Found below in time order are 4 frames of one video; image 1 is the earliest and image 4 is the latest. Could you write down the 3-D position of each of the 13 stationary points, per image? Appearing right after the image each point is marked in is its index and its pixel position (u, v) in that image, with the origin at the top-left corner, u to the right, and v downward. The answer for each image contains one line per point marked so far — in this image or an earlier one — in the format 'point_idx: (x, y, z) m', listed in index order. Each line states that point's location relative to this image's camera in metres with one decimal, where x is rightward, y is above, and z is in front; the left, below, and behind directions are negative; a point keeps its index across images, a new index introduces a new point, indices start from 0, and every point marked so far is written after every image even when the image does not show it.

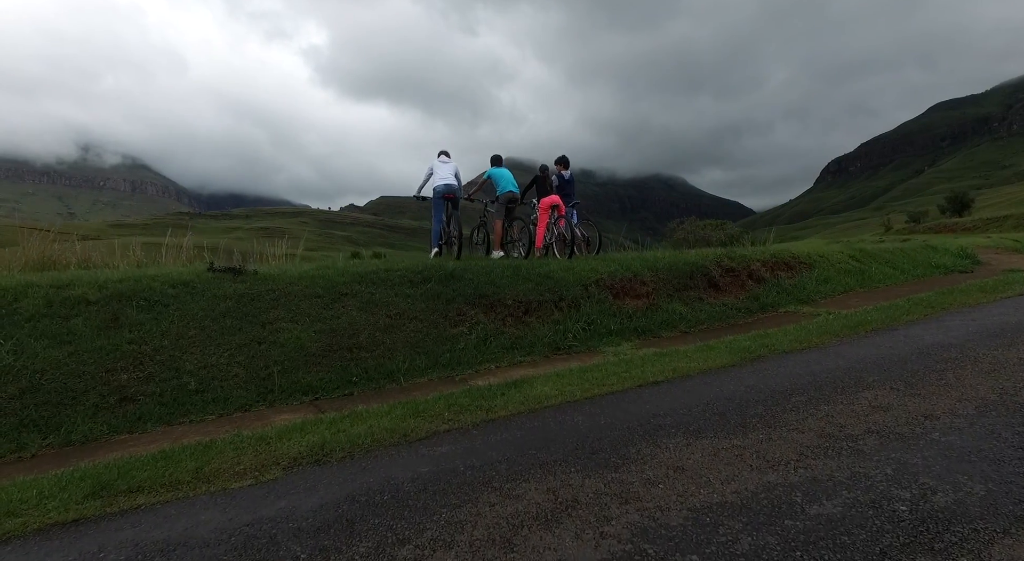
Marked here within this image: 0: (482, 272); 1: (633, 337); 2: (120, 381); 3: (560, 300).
0: (-0.5, +0.1, +9.7) m
1: (+1.8, -0.9, +9.2) m
2: (-4.3, -1.1, +6.7) m
3: (+0.8, -0.3, +9.5) m
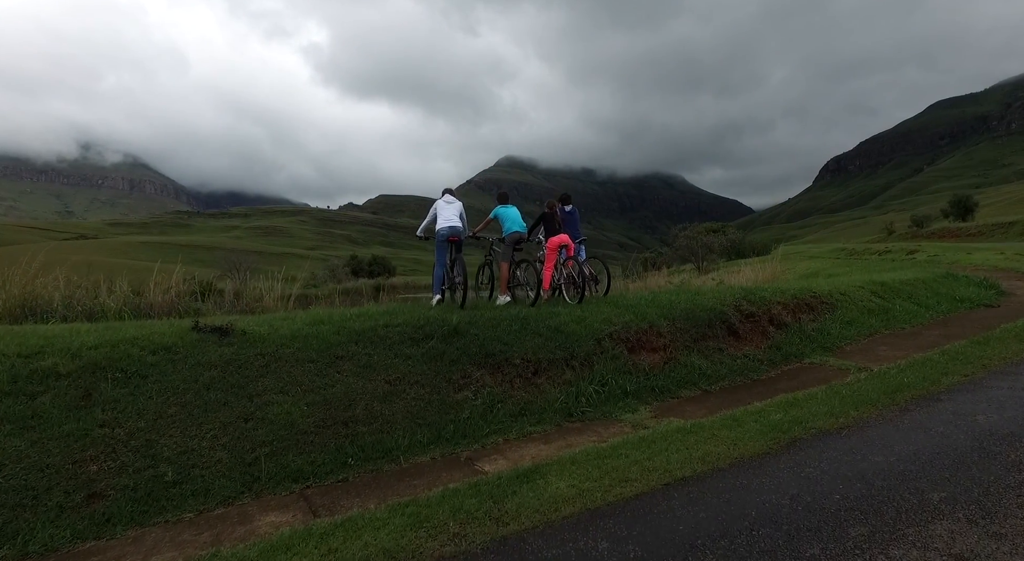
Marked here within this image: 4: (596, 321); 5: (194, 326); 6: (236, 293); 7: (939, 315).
0: (-0.3, -0.7, +9.0) m
1: (+2.0, -1.7, +8.6) m
2: (-4.2, -1.9, +6.0) m
3: (+0.9, -1.1, +8.8) m
4: (+1.3, -0.7, +9.6) m
5: (-4.4, -0.6, +8.3) m
6: (-7.0, -0.4, +15.1) m
7: (+9.0, -0.7, +12.8) m
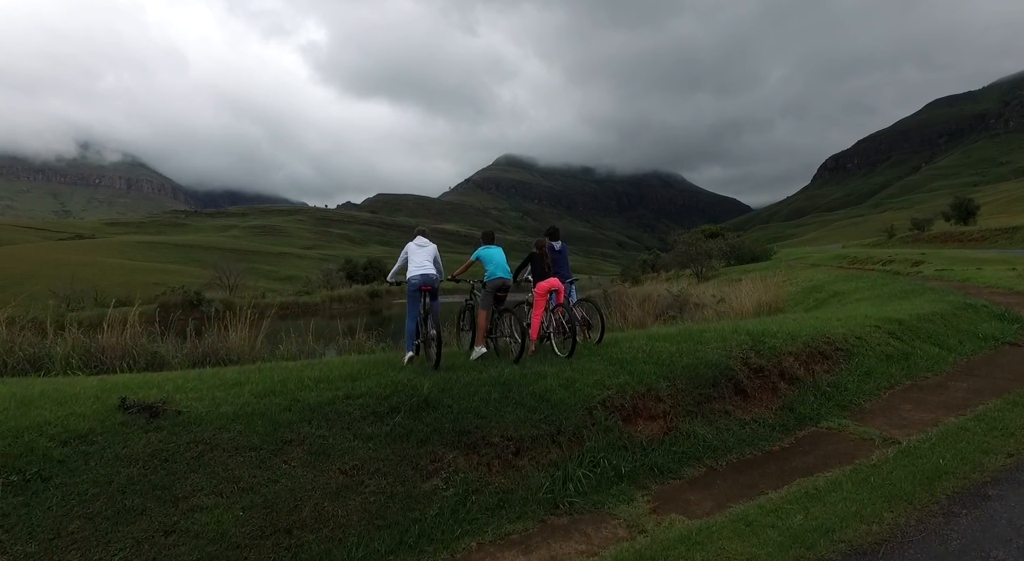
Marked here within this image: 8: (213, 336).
0: (-0.6, -1.5, +7.9) m
1: (+1.7, -2.5, +7.5) m
2: (-4.5, -2.8, +4.9) m
3: (+0.6, -1.9, +7.7) m
4: (+1.0, -1.5, +8.5) m
5: (-4.7, -1.4, +7.2) m
6: (-7.2, -1.2, +14.0) m
7: (+8.8, -1.5, +11.7) m
8: (-6.7, -1.2, +13.5) m
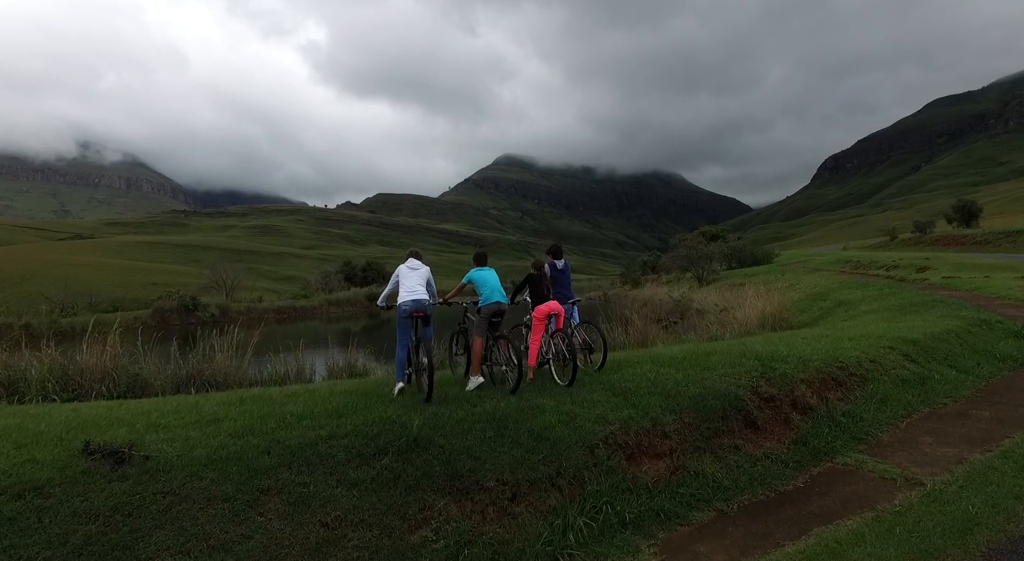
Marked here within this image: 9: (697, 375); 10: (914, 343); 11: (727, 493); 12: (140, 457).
0: (-0.7, -1.9, +7.4) m
1: (+1.6, -2.9, +7.0) m
2: (-4.5, -3.1, +4.4) m
3: (+0.6, -2.3, +7.2) m
4: (+1.0, -1.8, +8.0) m
5: (-4.7, -1.8, +6.7) m
6: (-7.3, -1.6, +13.5) m
7: (+8.7, -1.9, +11.2) m
8: (-6.8, -1.6, +13.0) m
9: (+3.0, -1.5, +9.6) m
10: (+8.2, -1.3, +12.3) m
11: (+2.7, -2.7, +7.6) m
12: (-4.0, -1.9, +6.5) m
